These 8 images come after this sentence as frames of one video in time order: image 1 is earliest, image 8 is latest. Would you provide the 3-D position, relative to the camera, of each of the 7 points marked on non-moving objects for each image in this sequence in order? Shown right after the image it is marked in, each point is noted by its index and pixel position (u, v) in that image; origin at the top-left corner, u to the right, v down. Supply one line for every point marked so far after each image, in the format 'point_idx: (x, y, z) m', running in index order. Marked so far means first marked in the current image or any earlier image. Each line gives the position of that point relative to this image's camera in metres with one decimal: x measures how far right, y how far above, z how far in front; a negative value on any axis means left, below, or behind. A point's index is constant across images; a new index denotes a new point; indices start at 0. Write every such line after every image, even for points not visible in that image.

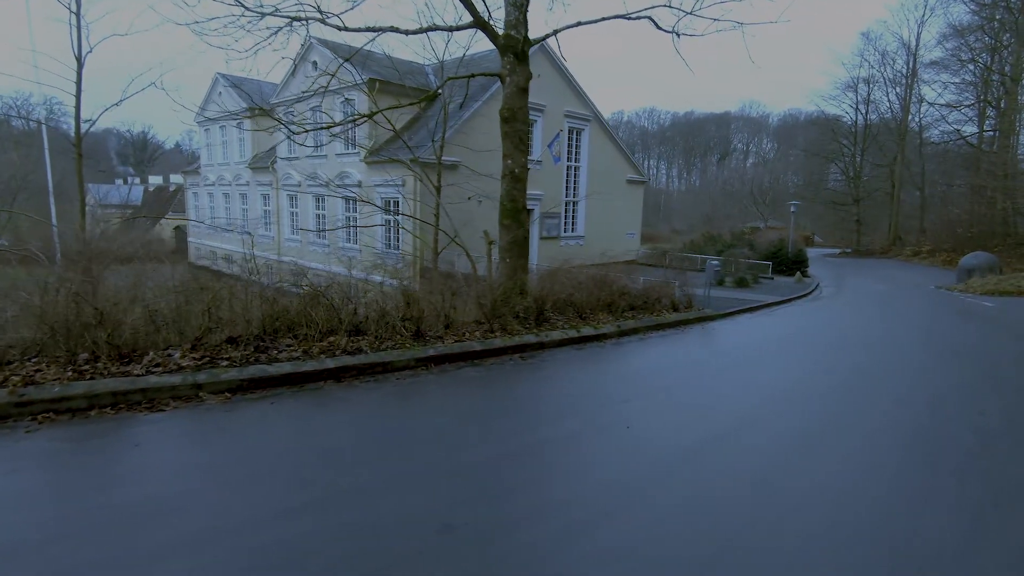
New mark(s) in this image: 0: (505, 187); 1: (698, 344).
0: (-0.3, +1.5, +8.0) m
1: (+2.8, -0.9, +8.8) m
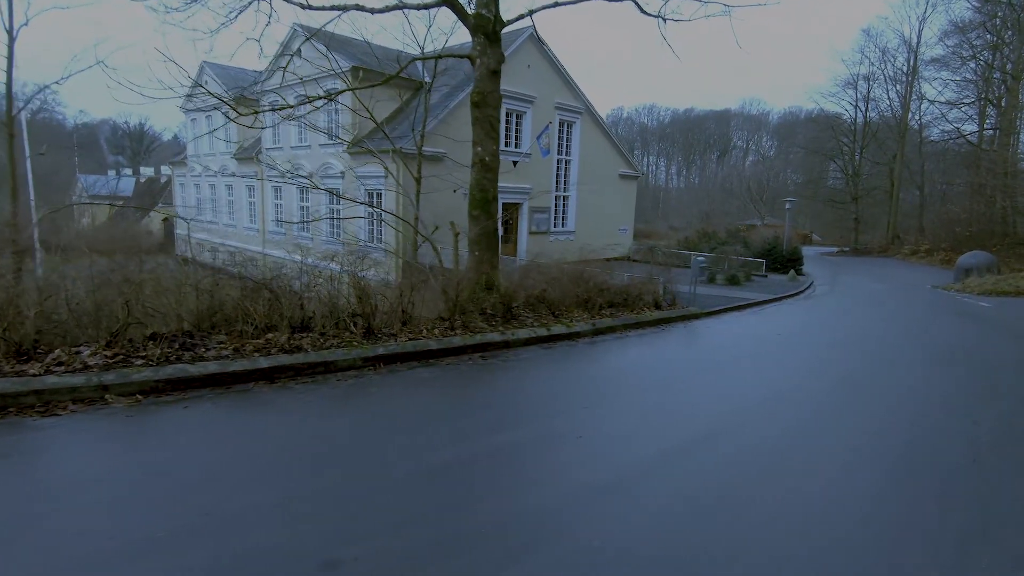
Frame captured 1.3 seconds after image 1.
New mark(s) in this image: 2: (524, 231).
0: (-0.7, +1.6, +7.7) m
1: (+2.5, -0.8, +8.4) m
2: (+0.3, +1.9, +18.1) m
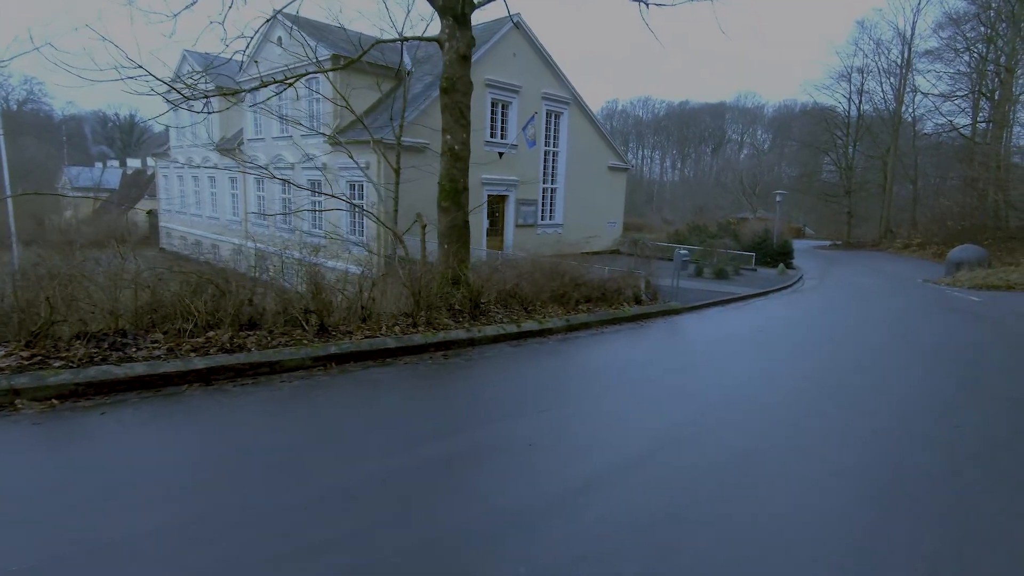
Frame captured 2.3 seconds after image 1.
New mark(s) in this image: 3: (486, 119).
0: (-1.0, +1.6, +7.4) m
1: (+2.1, -0.7, +8.2) m
2: (-0.1, +2.1, +17.9) m
3: (-0.8, +5.1, +16.6) m
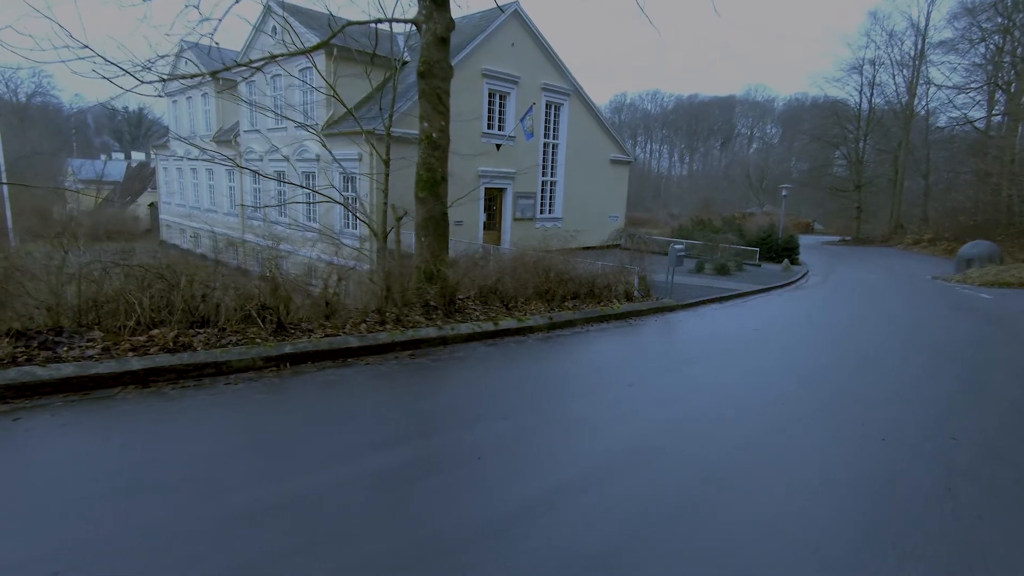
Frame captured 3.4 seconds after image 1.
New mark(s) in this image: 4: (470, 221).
0: (-1.2, +1.7, +7.1) m
1: (+1.9, -0.7, +7.9) m
2: (-0.2, +2.2, +17.5) m
3: (-0.9, +5.2, +16.3) m
4: (-1.2, +2.0, +16.3) m
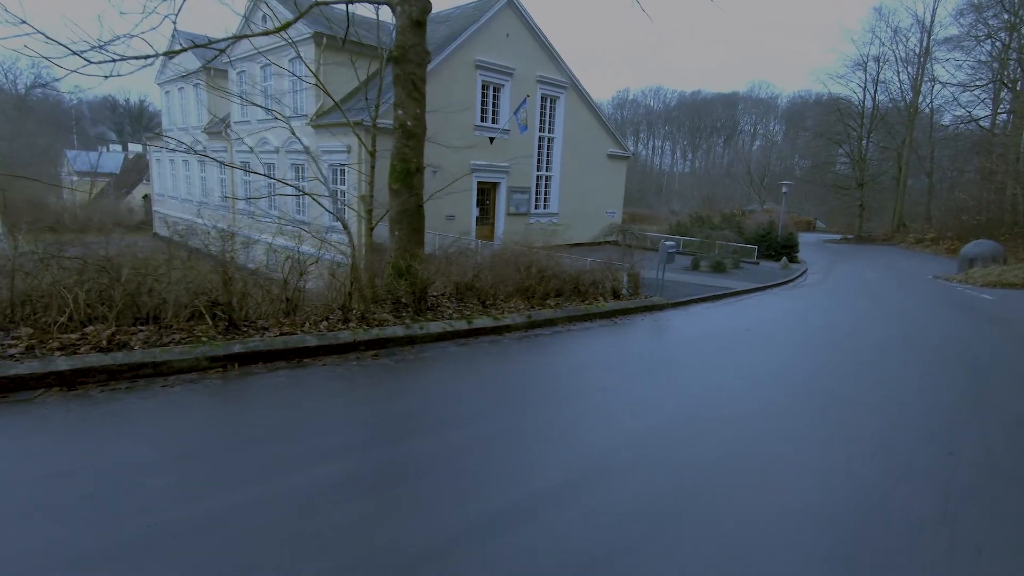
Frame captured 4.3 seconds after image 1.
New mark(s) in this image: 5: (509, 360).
0: (-1.4, +1.8, +6.8) m
1: (+1.7, -0.7, +7.6) m
2: (-0.3, +2.4, +17.2) m
3: (-1.0, +5.3, +15.9) m
4: (-1.4, +2.1, +16.0) m
5: (0.0, -0.8, +5.9) m
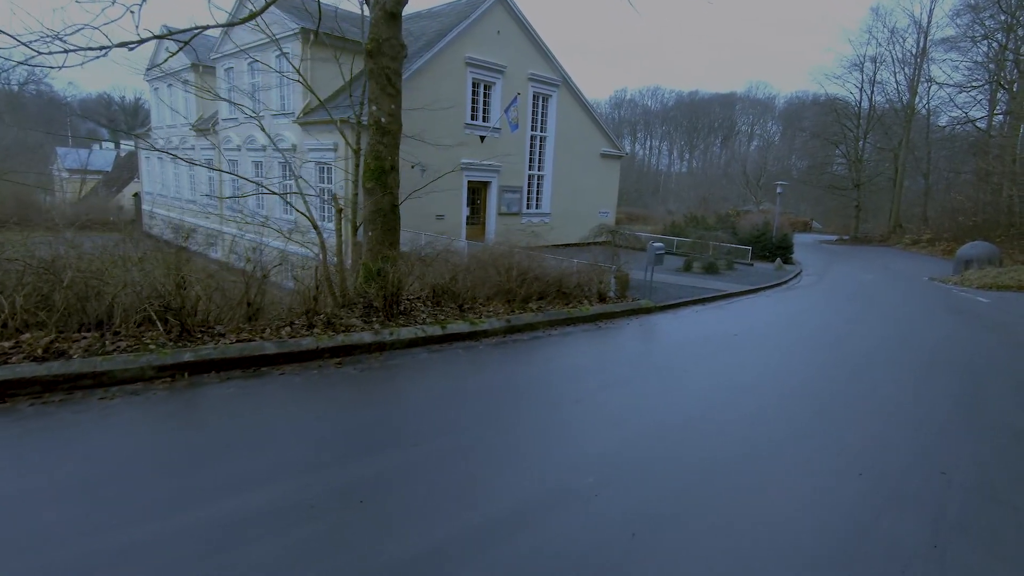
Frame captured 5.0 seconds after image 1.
0: (-1.6, +1.7, +6.6) m
1: (+1.5, -0.7, +7.4) m
2: (-0.6, +2.3, +17.0) m
3: (-1.3, +5.3, +15.7) m
4: (-1.7, +2.1, +15.8) m
5: (-0.2, -0.8, +5.7) m
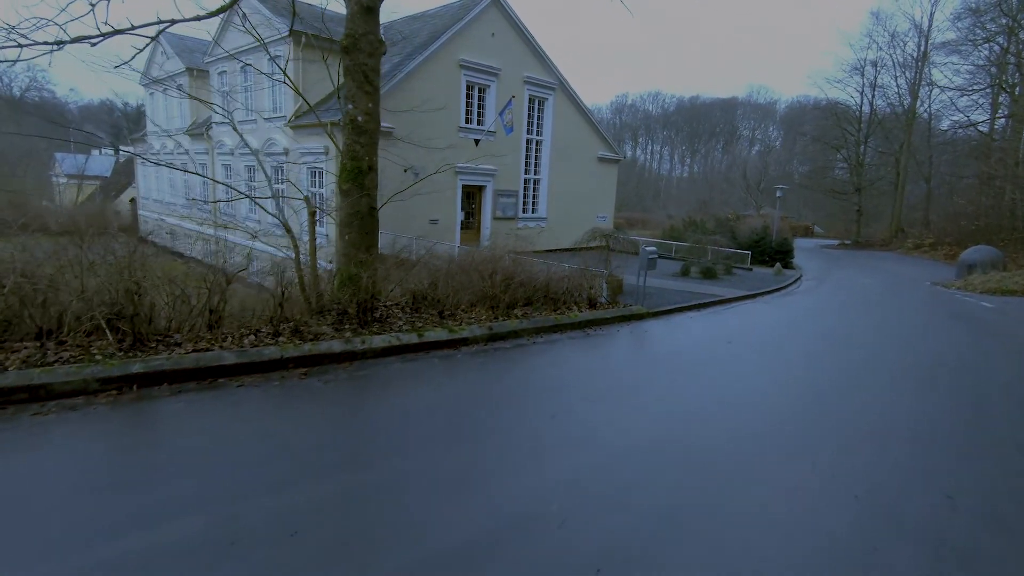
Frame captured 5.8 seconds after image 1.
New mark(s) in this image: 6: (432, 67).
0: (-1.8, +1.7, +6.3) m
1: (+1.3, -0.8, +7.2) m
2: (-0.7, +2.2, +16.8) m
3: (-1.4, +5.2, +15.5) m
4: (-1.8, +1.9, +15.6) m
5: (-0.4, -0.9, +5.5) m
6: (-2.1, +5.8, +14.6) m
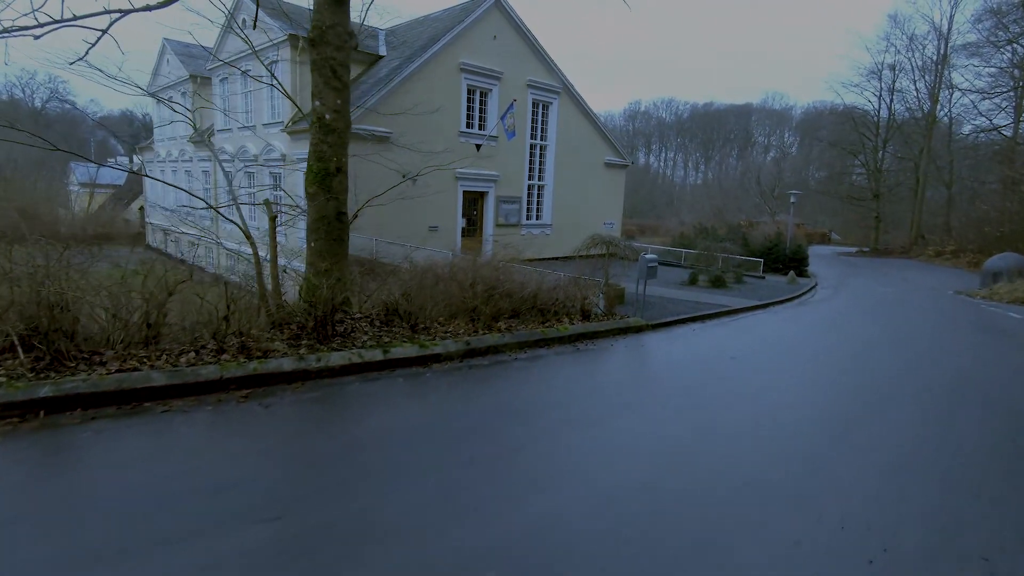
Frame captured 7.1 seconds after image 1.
0: (-1.9, +1.6, +6.0) m
1: (+1.2, -0.9, +6.7) m
2: (-0.6, +1.9, +16.4) m
3: (-1.3, +4.9, +15.2) m
4: (-1.7, +1.7, +15.2) m
5: (-0.6, -1.0, +5.0) m
6: (-2.1, +5.6, +14.3) m
